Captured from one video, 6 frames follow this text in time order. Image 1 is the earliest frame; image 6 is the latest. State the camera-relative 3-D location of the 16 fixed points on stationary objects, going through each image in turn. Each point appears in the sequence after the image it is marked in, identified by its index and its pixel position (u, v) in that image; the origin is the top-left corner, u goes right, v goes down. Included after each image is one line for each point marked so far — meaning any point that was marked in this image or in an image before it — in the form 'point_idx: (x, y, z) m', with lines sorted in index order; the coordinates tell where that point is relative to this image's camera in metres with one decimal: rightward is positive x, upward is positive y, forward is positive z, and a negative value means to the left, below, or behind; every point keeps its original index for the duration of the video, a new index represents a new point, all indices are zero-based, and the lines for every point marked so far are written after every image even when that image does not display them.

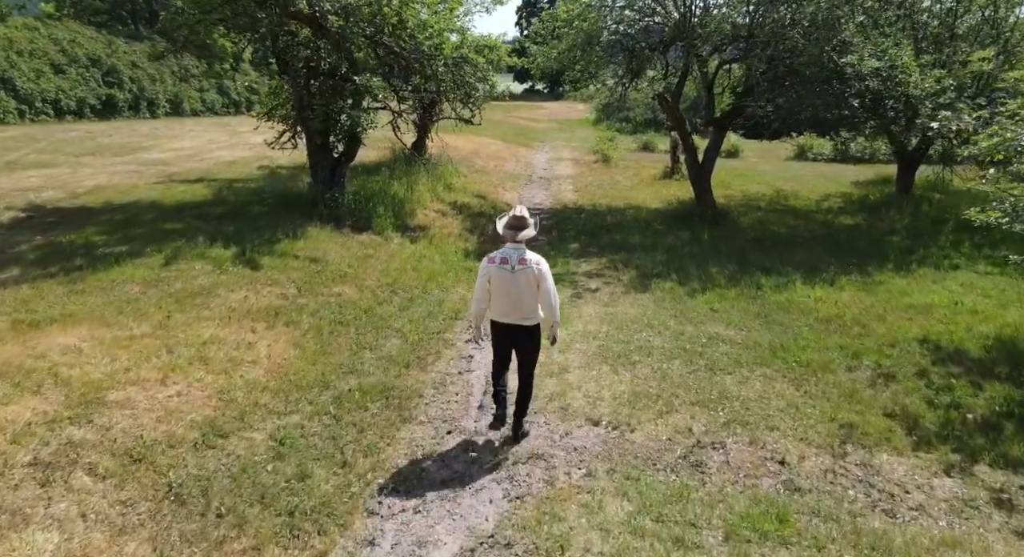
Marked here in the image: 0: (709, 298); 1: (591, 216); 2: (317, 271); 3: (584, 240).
0: (+2.8, -0.3, +9.7) m
1: (+1.9, +1.5, +16.6) m
2: (-2.6, +0.1, +9.1) m
3: (+1.4, +0.8, +13.9) m
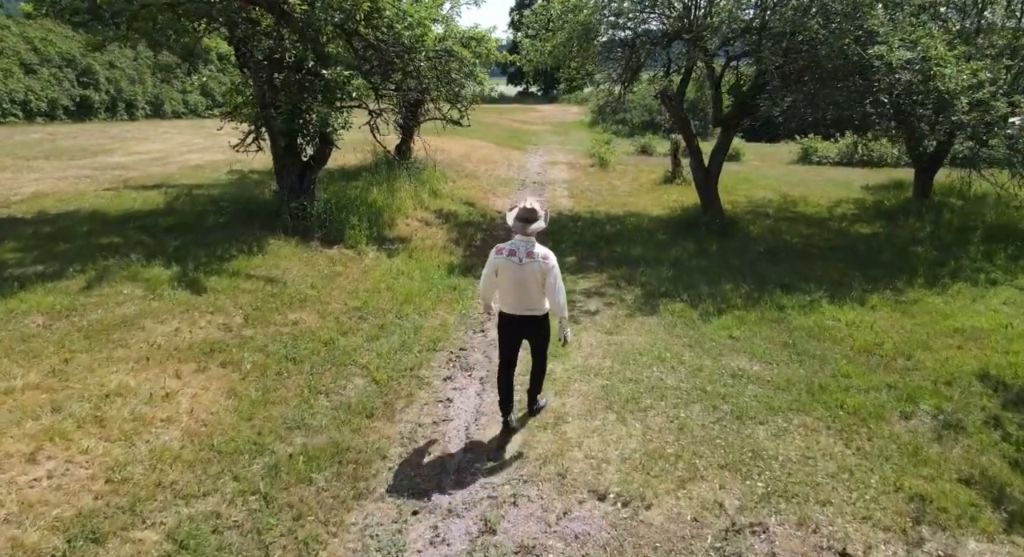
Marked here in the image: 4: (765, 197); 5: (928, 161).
0: (+2.6, -0.5, +8.5) m
1: (+1.7, +1.2, +15.3) m
2: (-2.7, -0.2, +7.8) m
3: (+1.3, +0.5, +12.6) m
4: (+7.4, +2.4, +20.0) m
5: (+10.2, +2.9, +16.8) m
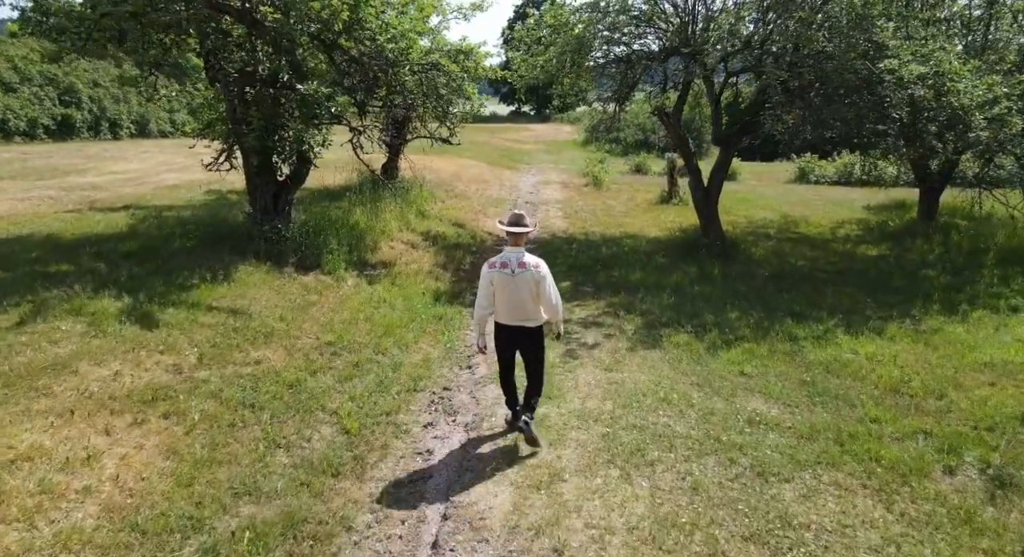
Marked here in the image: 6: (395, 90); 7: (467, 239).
0: (+2.5, -0.9, +7.7) m
1: (+1.5, +0.7, +14.6) m
2: (-2.8, -0.5, +7.0) m
3: (+1.1, 0.0, +11.9) m
4: (+7.1, +1.7, +19.4) m
5: (+9.9, +2.3, +16.3) m
6: (-1.9, +3.2, +11.7) m
7: (-0.9, +0.8, +14.3) m
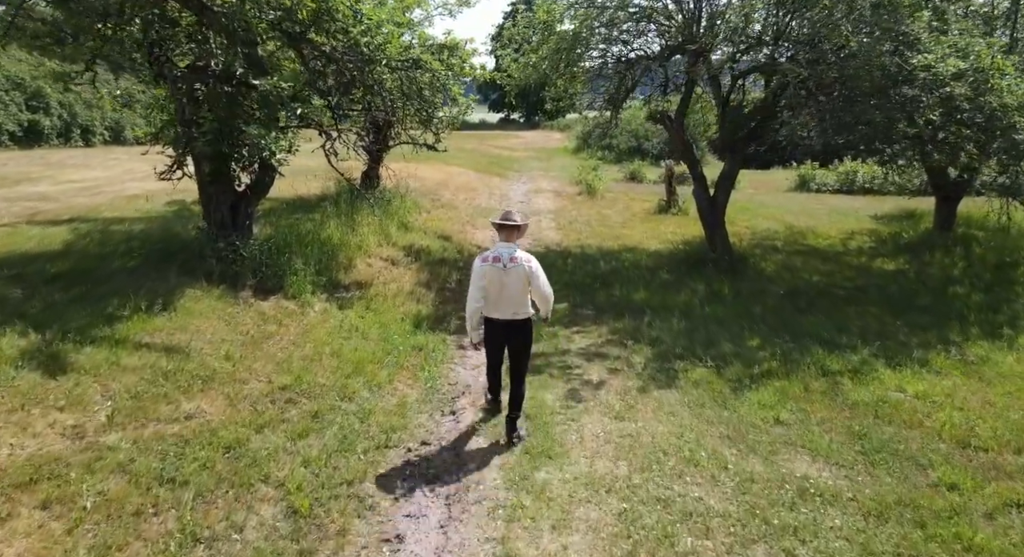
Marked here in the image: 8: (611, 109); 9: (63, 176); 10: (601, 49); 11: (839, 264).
0: (+2.4, -1.1, +6.6) m
1: (+1.3, +0.3, +13.5) m
2: (-2.9, -0.8, +5.8) m
3: (+1.0, -0.3, +10.7) m
4: (+6.8, +1.3, +18.3) m
5: (+9.7, +2.0, +15.2) m
6: (-2.1, +2.9, +10.5) m
7: (-1.1, +0.5, +13.1) m
8: (+2.2, +3.7, +15.2) m
9: (-10.8, +2.5, +16.6) m
10: (+1.8, +4.6, +14.0) m
11: (+6.7, +0.3, +14.1) m
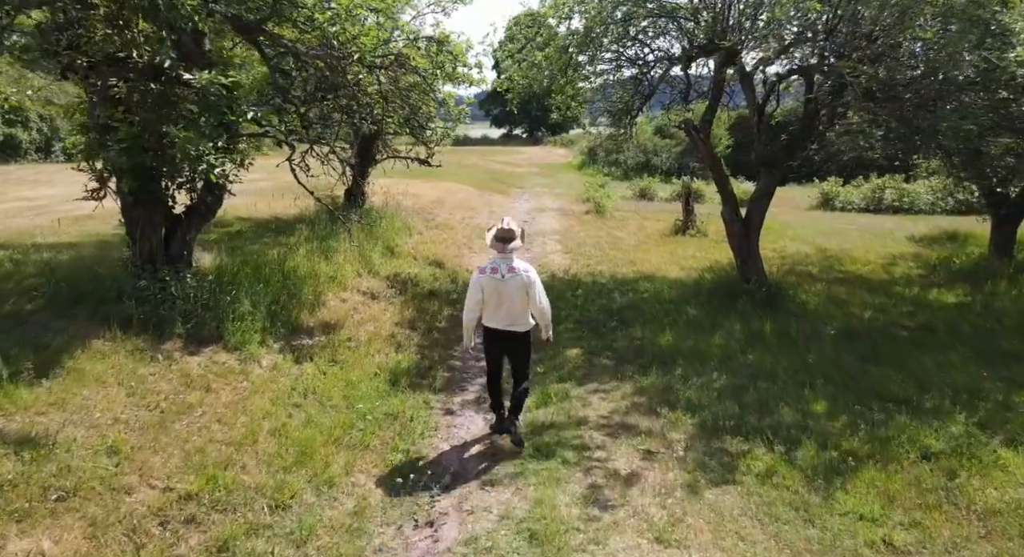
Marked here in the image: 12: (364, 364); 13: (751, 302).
0: (+2.4, -1.5, +4.7) m
1: (+1.4, -0.2, +11.7) m
2: (-2.9, -1.2, +4.0) m
3: (+1.0, -0.8, +8.9) m
4: (+6.9, +0.6, +16.5) m
5: (+9.8, +1.4, +13.4) m
6: (-2.1, +2.4, +8.8) m
7: (-1.1, -0.1, +11.3) m
8: (+2.2, +3.1, +13.5) m
9: (-10.8, +1.8, +14.9) m
10: (+1.8, +4.1, +12.3) m
11: (+6.7, -0.3, +12.3) m
12: (-1.6, -0.9, +7.3) m
13: (+3.8, -0.4, +10.9) m
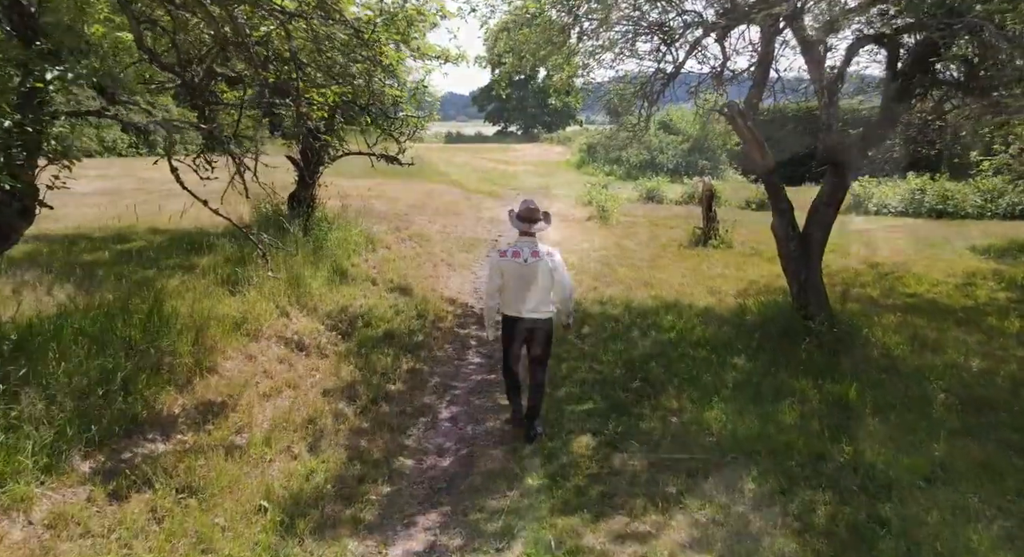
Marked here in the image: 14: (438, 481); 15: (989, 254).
0: (+2.3, -2.0, +1.9) m
1: (+1.2, -0.7, +8.8) m
2: (-3.0, -1.6, +1.1) m
3: (+0.8, -1.2, +6.1) m
4: (+6.7, +0.2, +13.7) m
5: (+9.6, +0.9, +10.6) m
6: (-2.3, +1.9, +5.9) m
7: (-1.3, -0.5, +8.4) m
8: (+2.0, +2.7, +10.6) m
9: (-11.0, +1.4, +12.0) m
10: (+1.6, +3.6, +9.4) m
11: (+6.5, -0.7, +9.4) m
12: (-1.7, -1.3, +4.4) m
13: (+3.6, -0.8, +8.0) m
14: (-0.6, -1.5, +5.2) m
15: (+10.0, +0.5, +14.4) m
